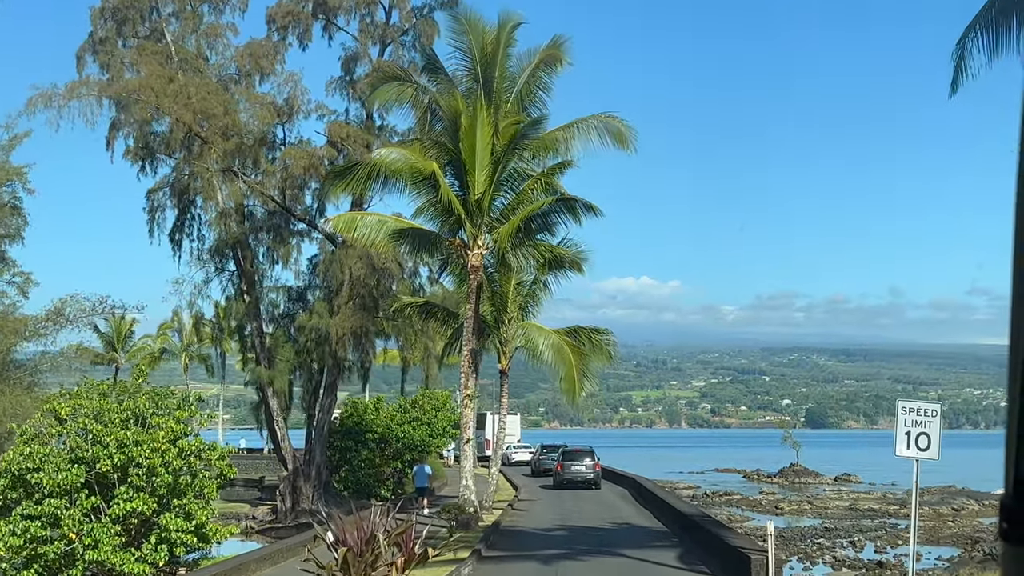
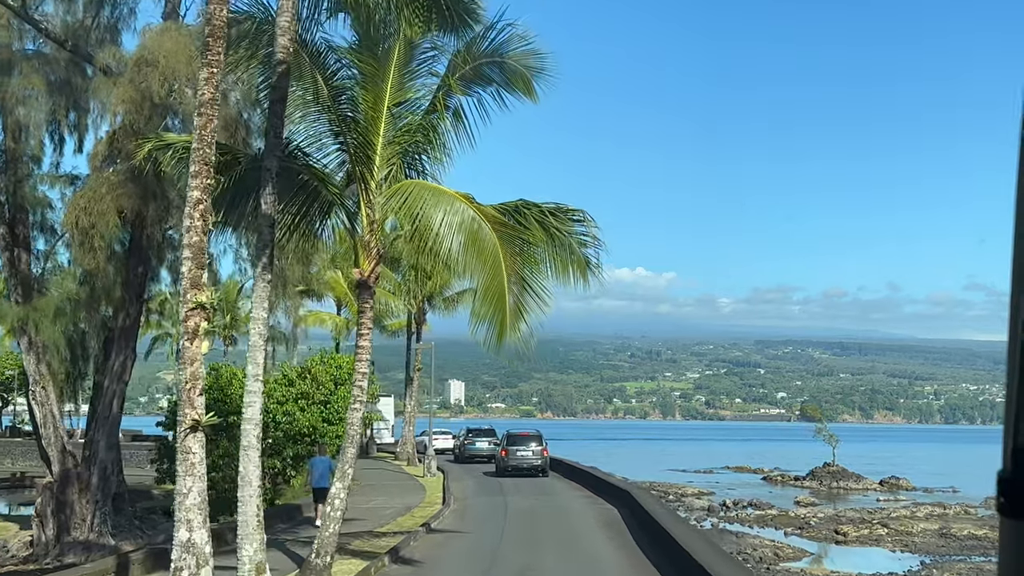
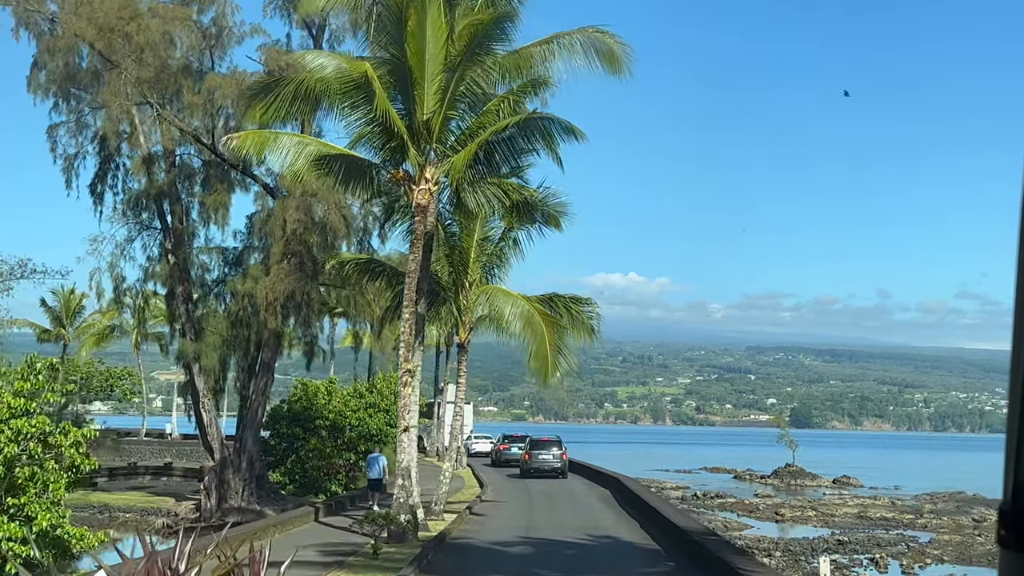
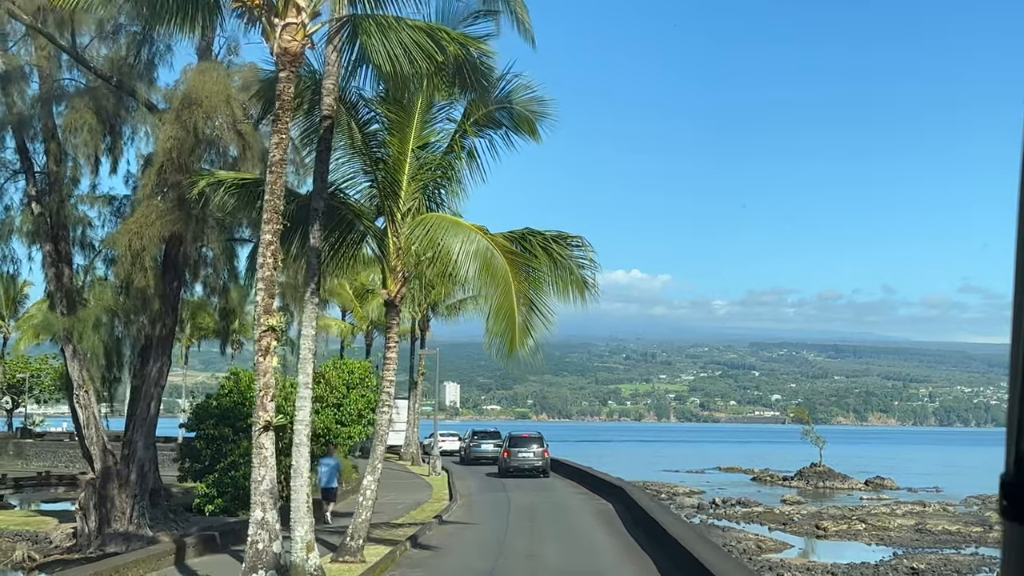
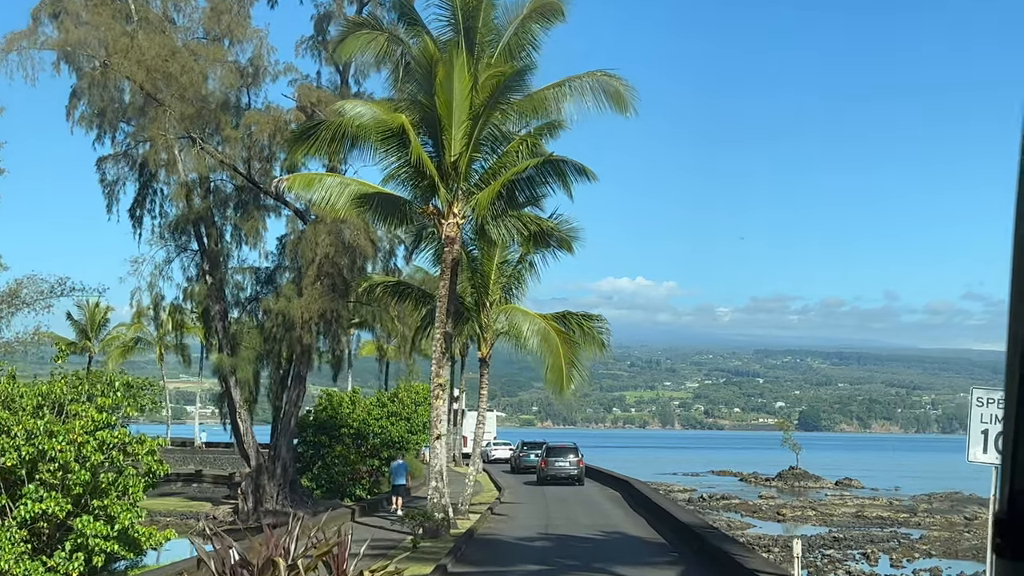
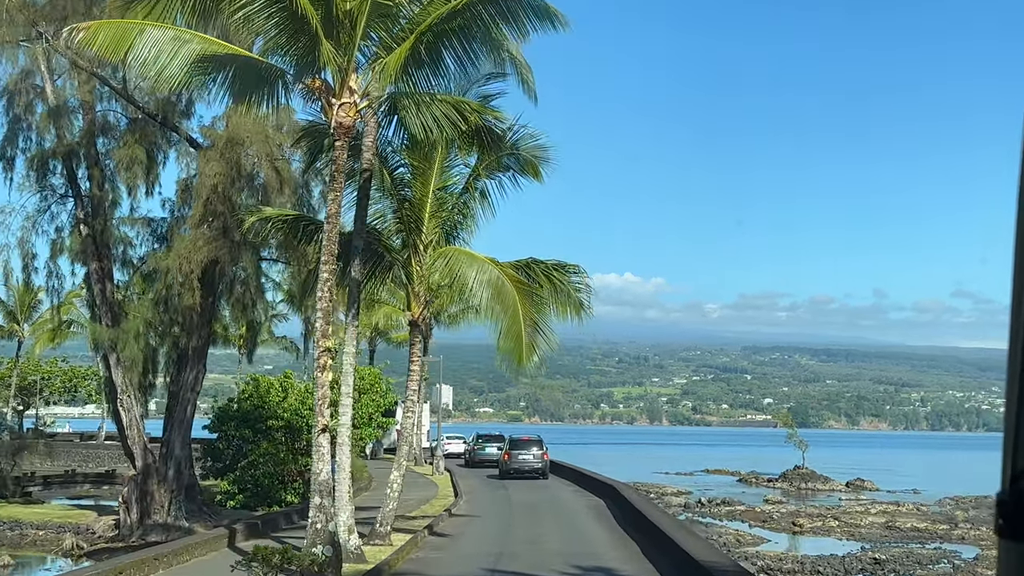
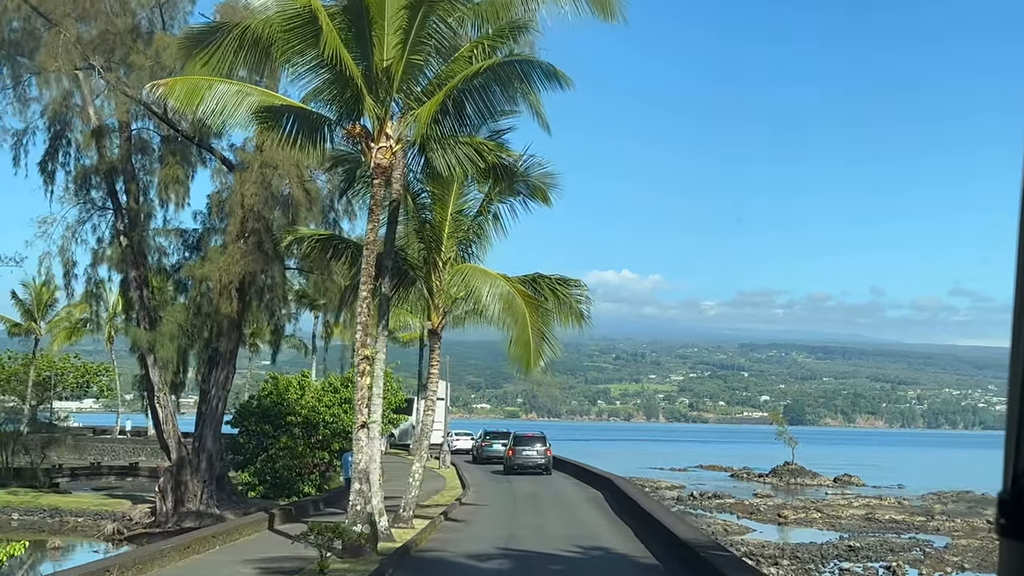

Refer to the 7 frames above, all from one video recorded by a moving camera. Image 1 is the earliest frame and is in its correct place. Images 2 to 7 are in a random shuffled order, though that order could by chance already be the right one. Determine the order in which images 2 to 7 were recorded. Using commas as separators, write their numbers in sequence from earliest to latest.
5, 3, 7, 6, 4, 2
